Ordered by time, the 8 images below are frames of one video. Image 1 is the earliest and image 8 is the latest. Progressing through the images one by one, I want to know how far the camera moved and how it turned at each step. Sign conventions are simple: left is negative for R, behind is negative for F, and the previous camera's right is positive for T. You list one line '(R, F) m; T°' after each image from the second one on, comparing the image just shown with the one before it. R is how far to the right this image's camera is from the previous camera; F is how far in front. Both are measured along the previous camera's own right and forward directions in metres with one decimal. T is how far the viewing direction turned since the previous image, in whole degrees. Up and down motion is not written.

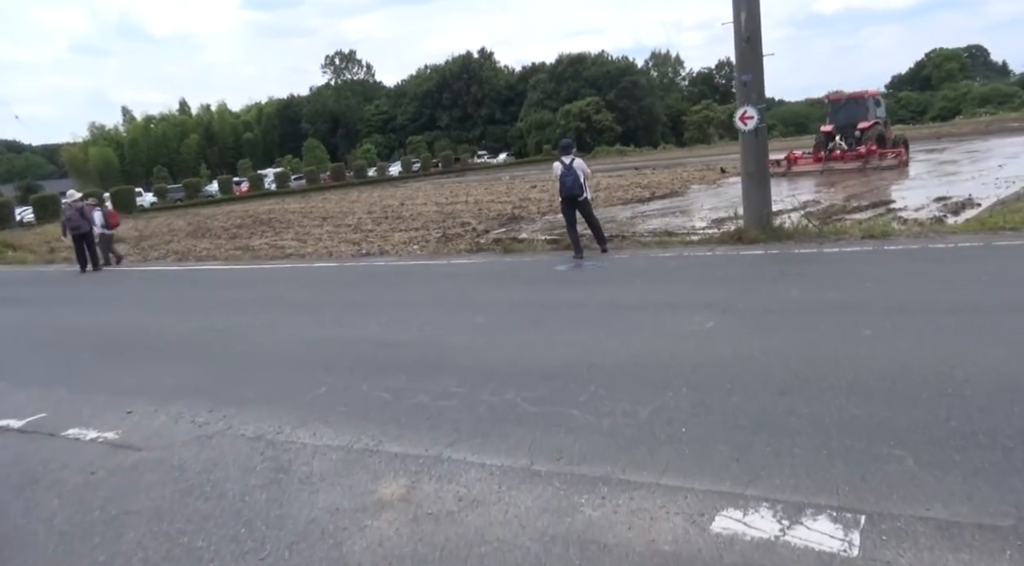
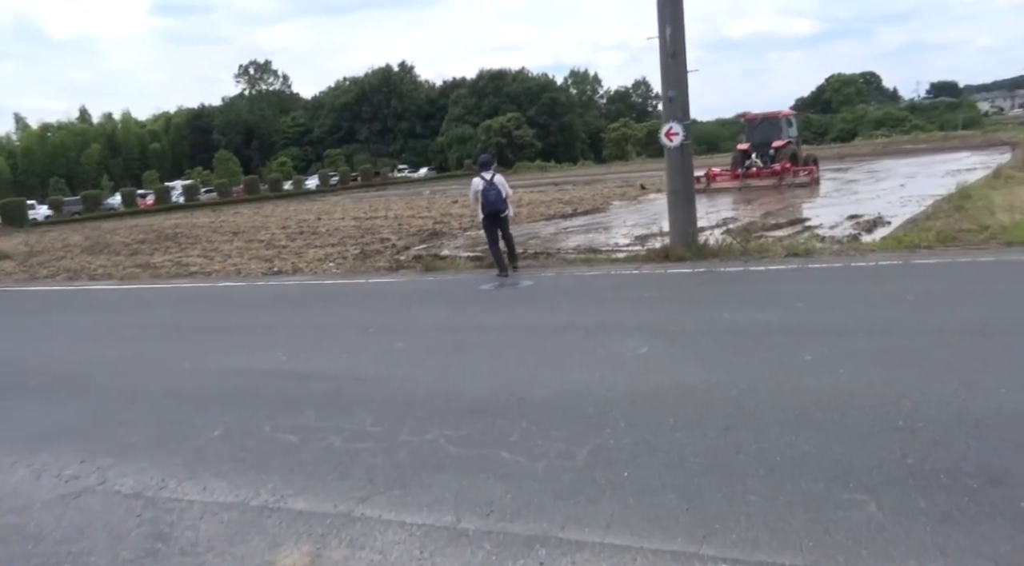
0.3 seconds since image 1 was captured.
(0.0, +0.5) m; +5°
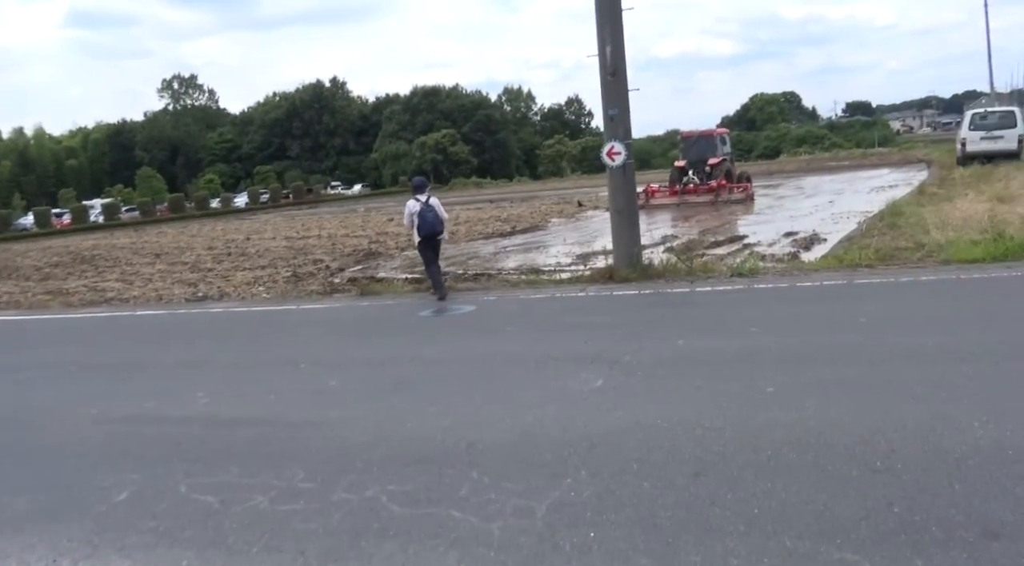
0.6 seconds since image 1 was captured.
(-0.1, +0.4) m; +4°
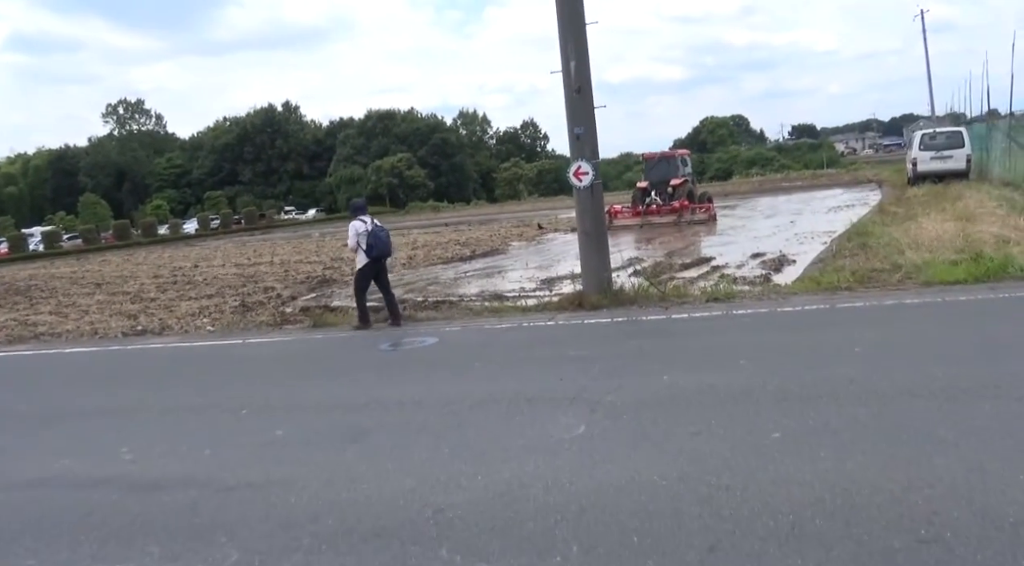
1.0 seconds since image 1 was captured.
(-0.1, +0.7) m; +3°
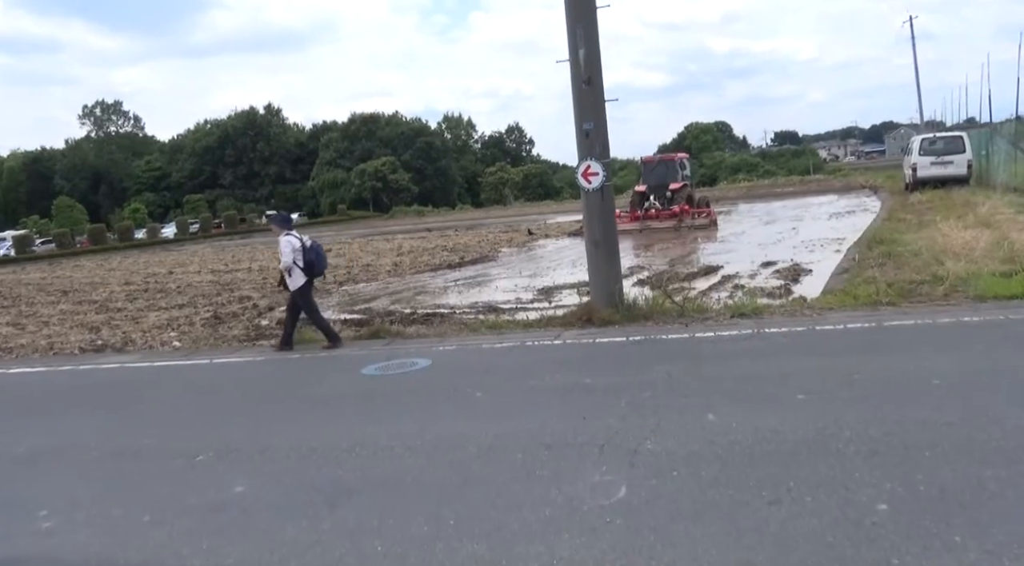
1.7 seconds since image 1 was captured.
(-0.2, +1.1) m; +1°
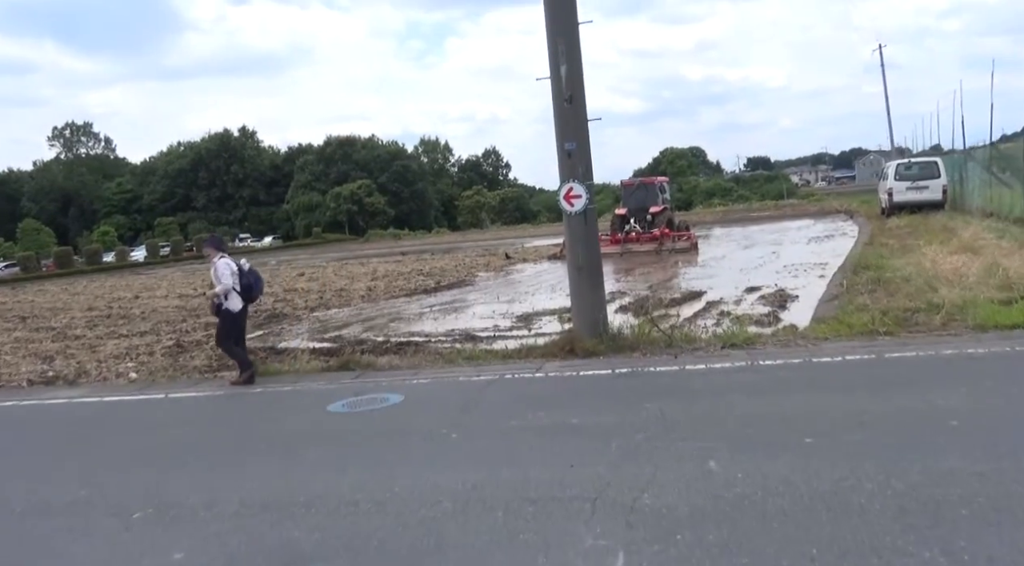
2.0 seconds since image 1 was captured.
(0.0, +0.5) m; +2°
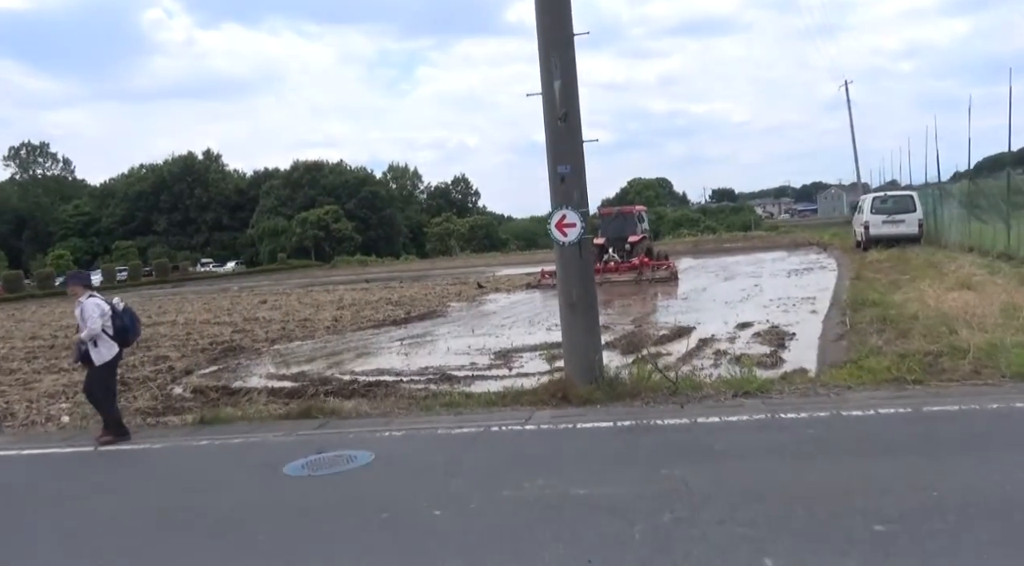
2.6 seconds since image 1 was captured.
(-0.2, +1.0) m; +2°
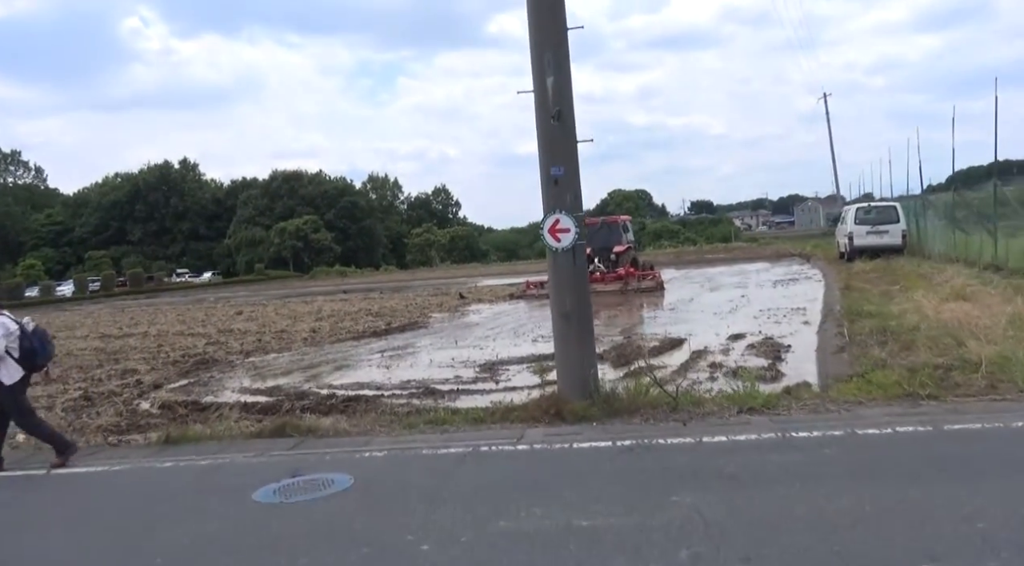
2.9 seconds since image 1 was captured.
(-0.1, +0.5) m; +1°
